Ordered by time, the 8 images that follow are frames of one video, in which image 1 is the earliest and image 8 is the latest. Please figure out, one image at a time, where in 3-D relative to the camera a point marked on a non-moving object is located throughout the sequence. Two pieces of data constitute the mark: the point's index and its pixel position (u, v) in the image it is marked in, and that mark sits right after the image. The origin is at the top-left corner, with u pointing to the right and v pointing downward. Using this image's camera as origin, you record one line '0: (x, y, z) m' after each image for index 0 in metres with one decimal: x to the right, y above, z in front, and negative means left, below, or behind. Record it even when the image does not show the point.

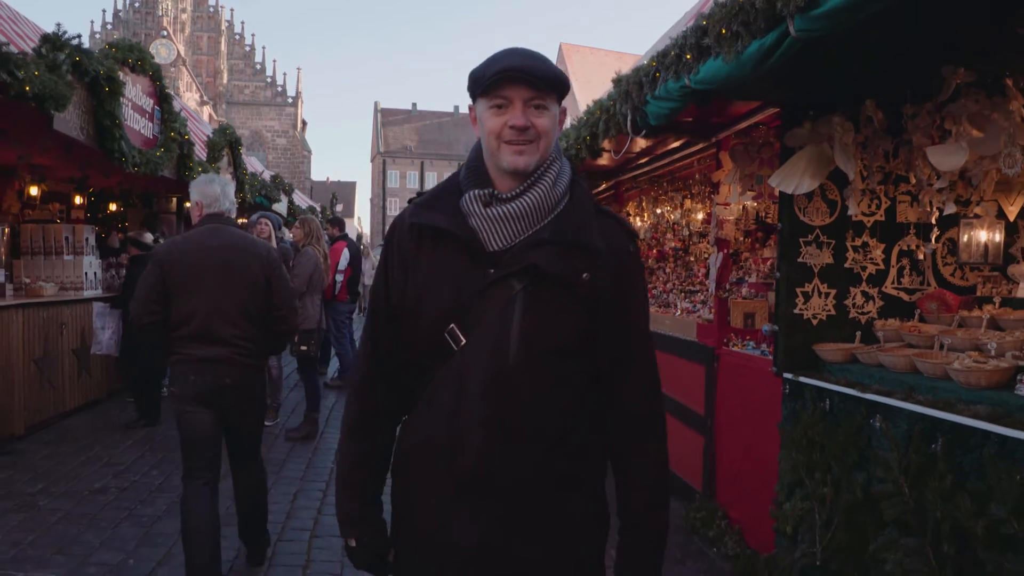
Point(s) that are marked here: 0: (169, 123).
0: (-2.9, +1.4, +7.7) m
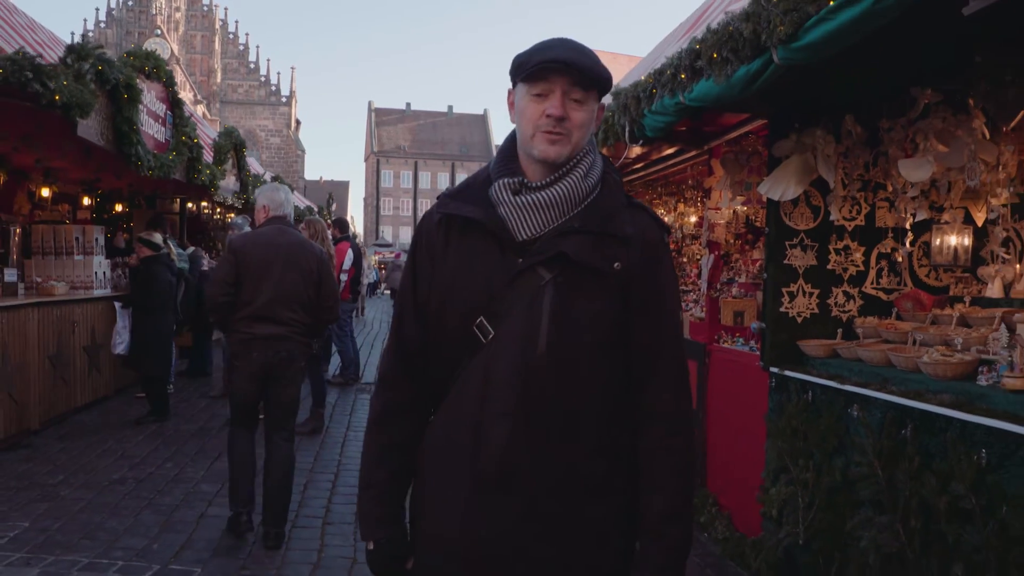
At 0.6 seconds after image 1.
0: (-2.9, +1.4, +7.9) m
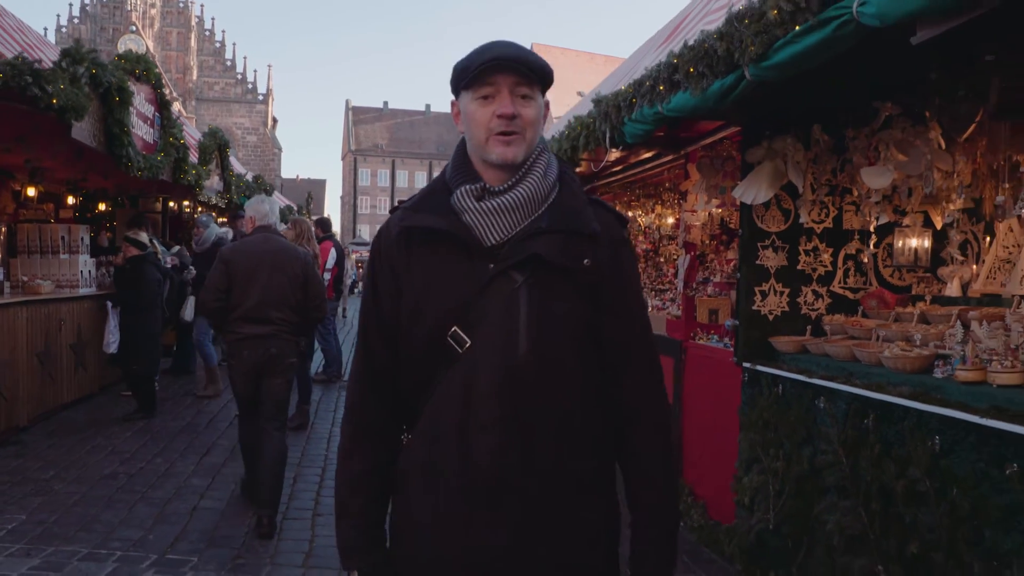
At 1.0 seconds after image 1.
0: (-3.1, +1.4, +8.1) m
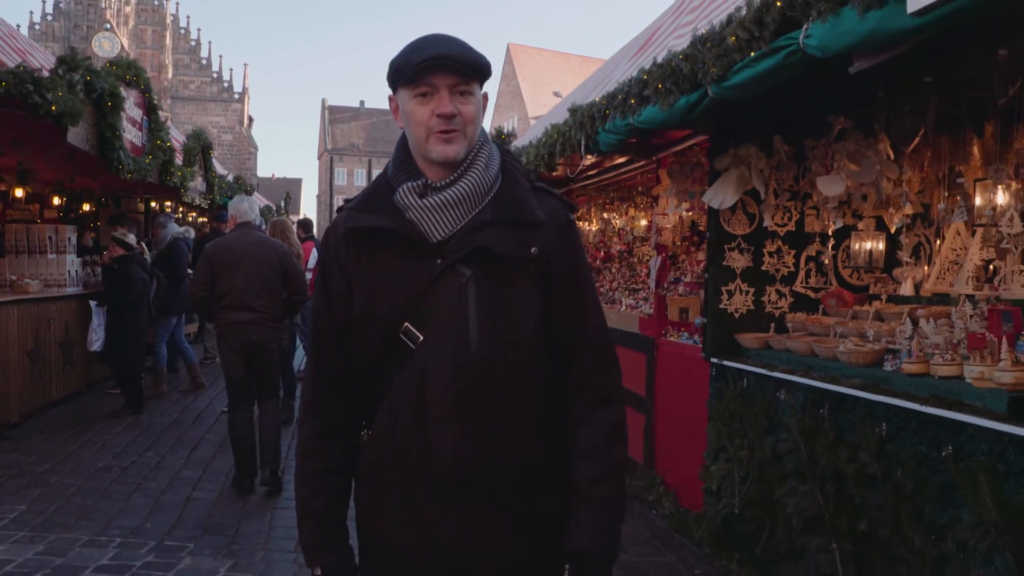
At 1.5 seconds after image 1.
0: (-3.3, +1.4, +8.2) m
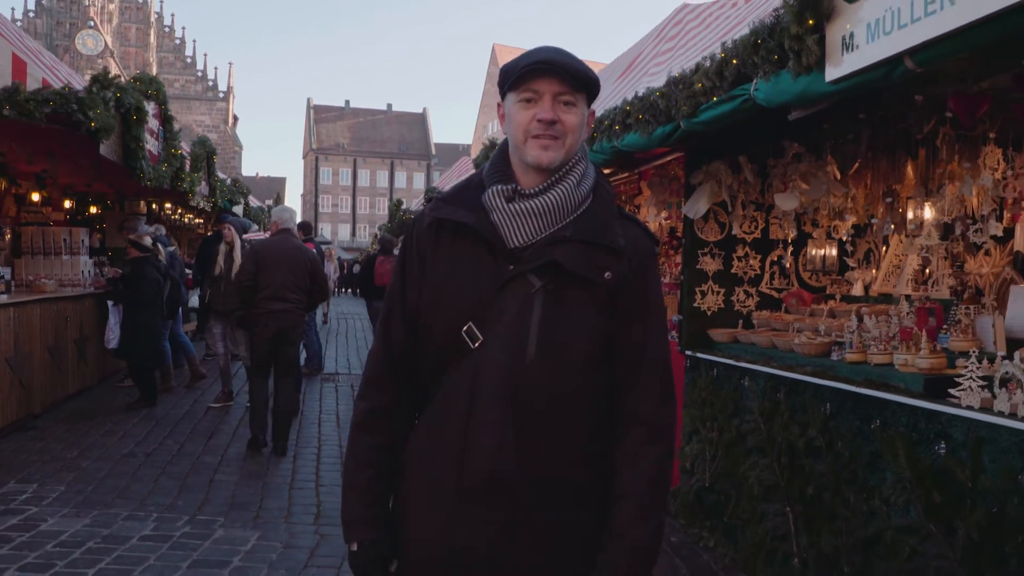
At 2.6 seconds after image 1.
0: (-3.4, +1.4, +8.8) m
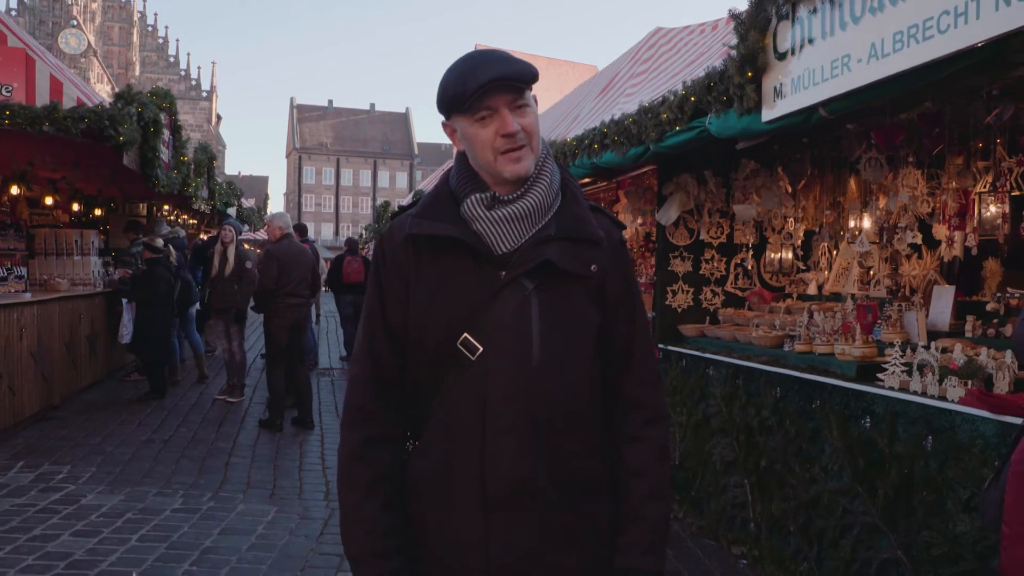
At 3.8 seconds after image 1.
0: (-3.5, +1.5, +9.4) m
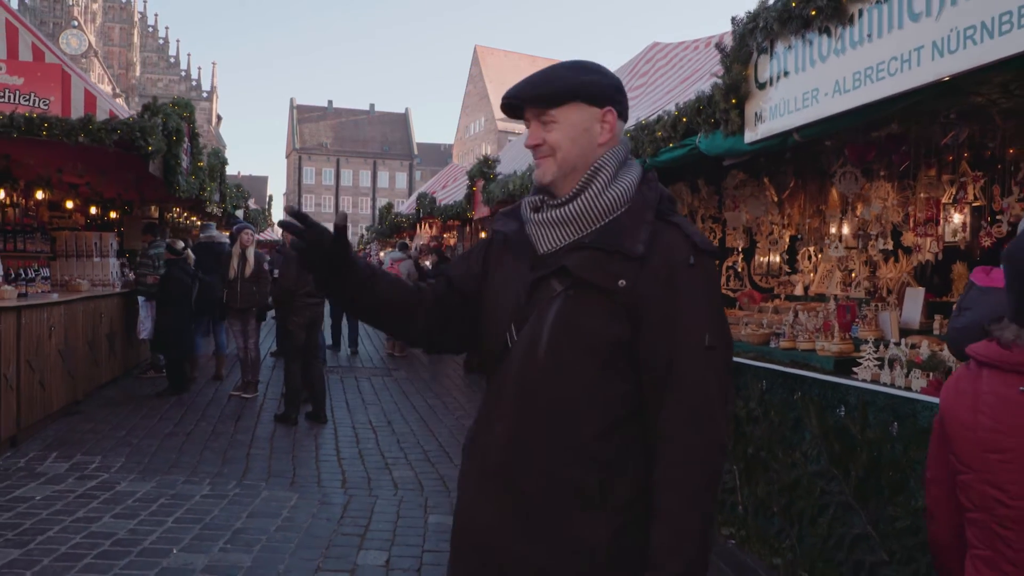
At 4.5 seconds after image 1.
0: (-3.5, +1.4, +9.8) m
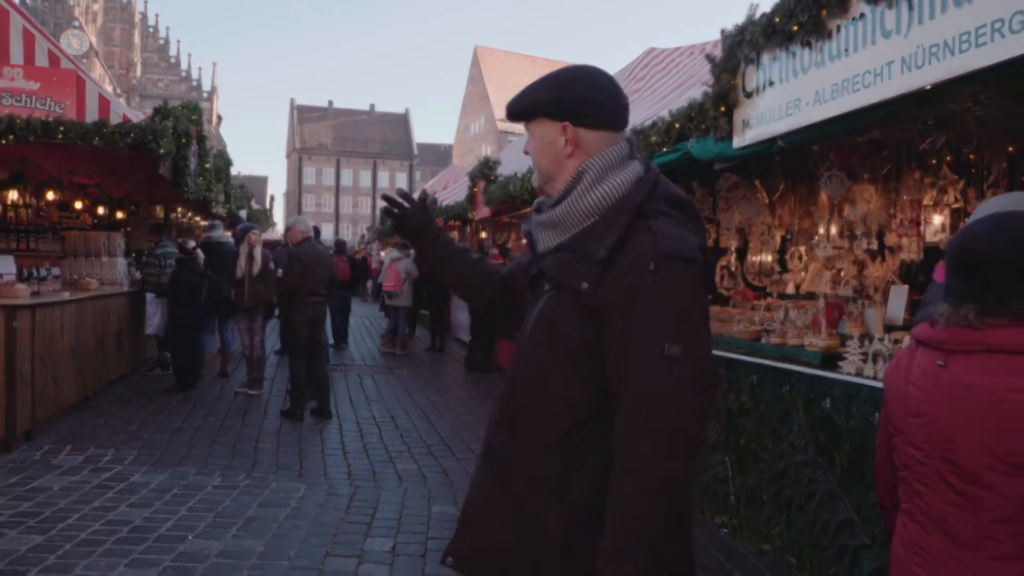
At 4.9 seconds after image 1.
0: (-3.5, +1.5, +10.0) m
